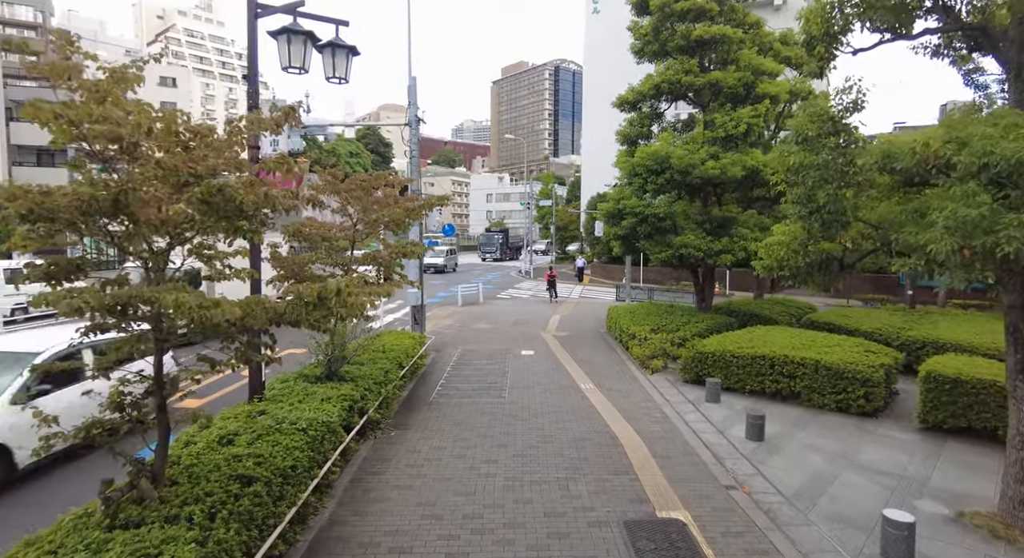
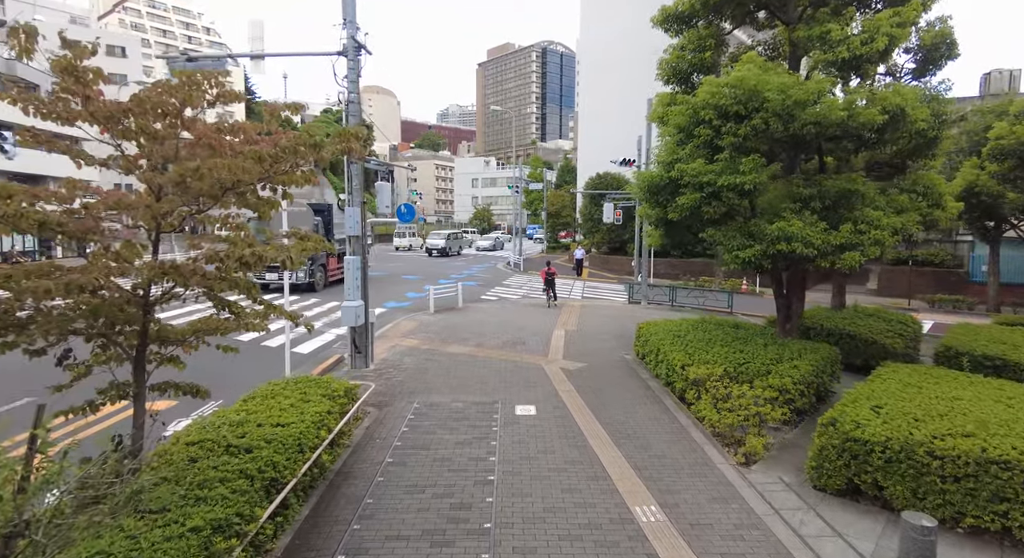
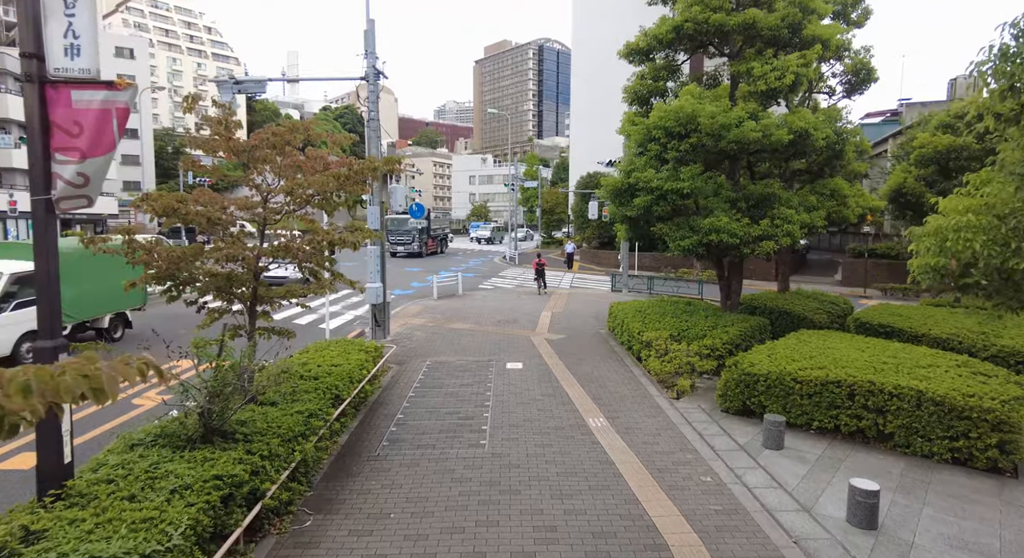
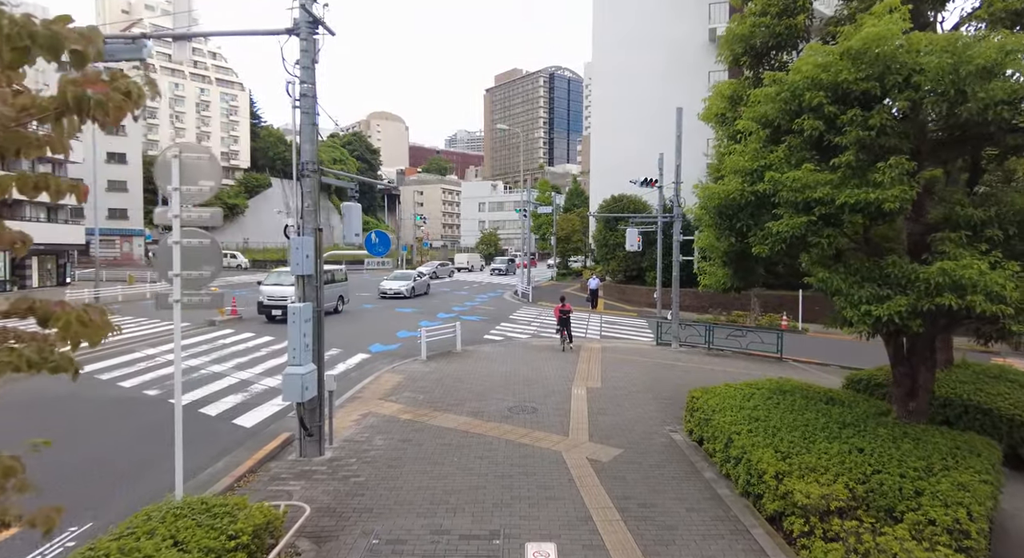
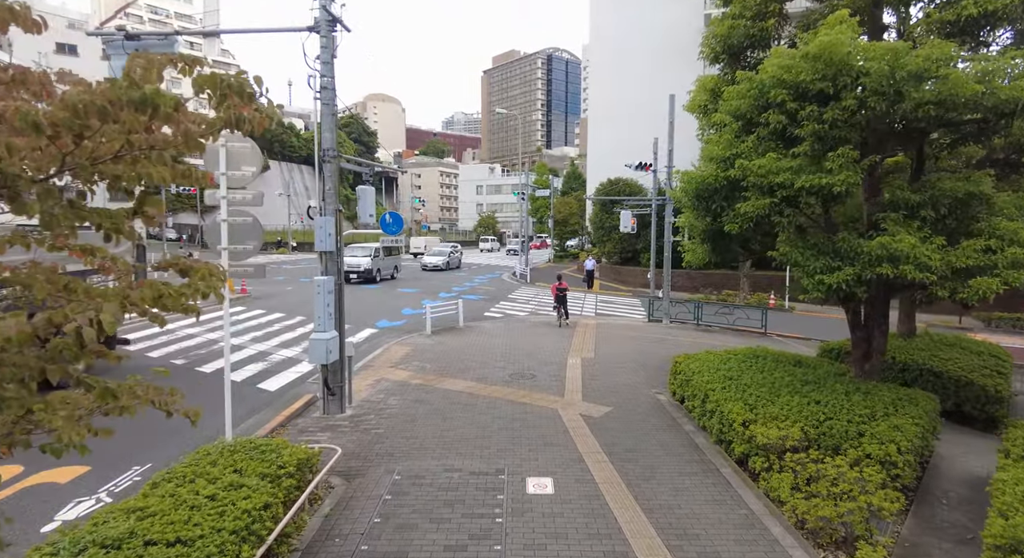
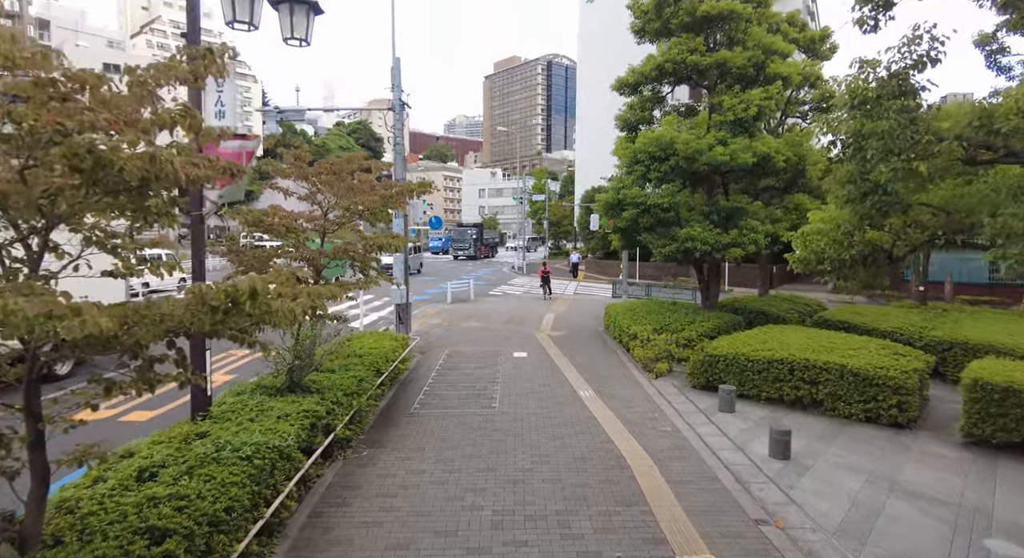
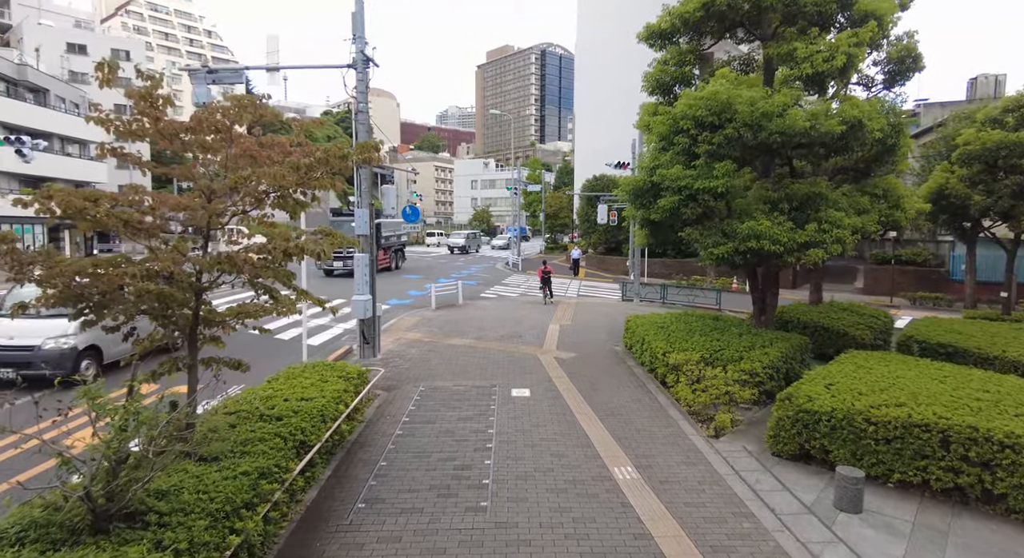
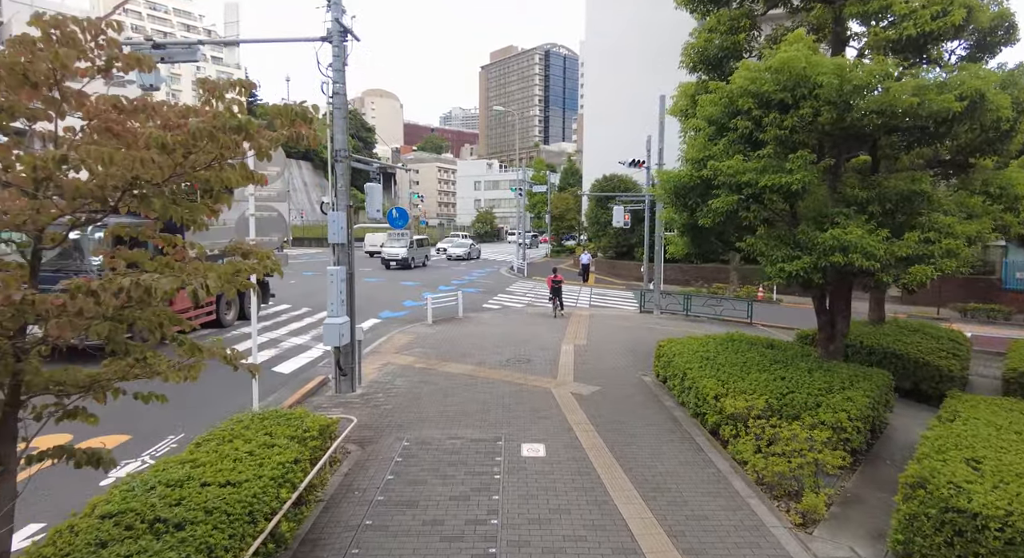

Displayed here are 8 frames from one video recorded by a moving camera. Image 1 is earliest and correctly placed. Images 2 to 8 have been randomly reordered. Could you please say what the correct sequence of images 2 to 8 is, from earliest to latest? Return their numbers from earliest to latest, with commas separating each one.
6, 3, 7, 2, 8, 5, 4
